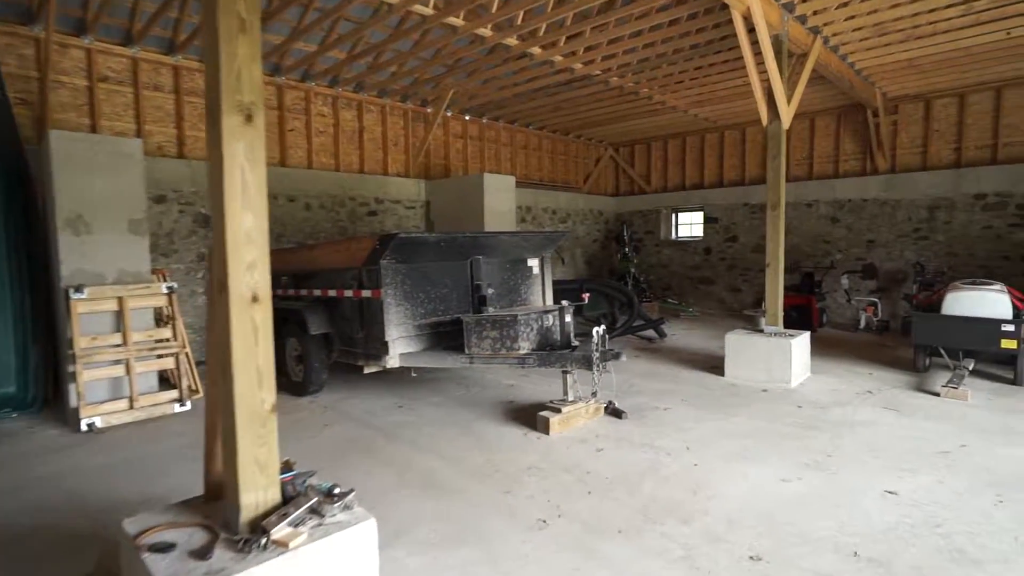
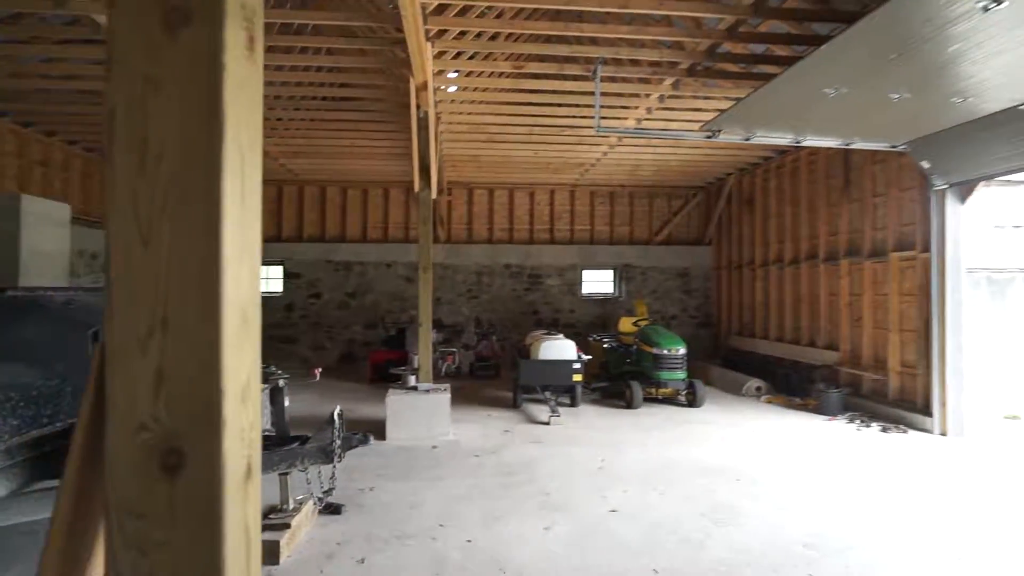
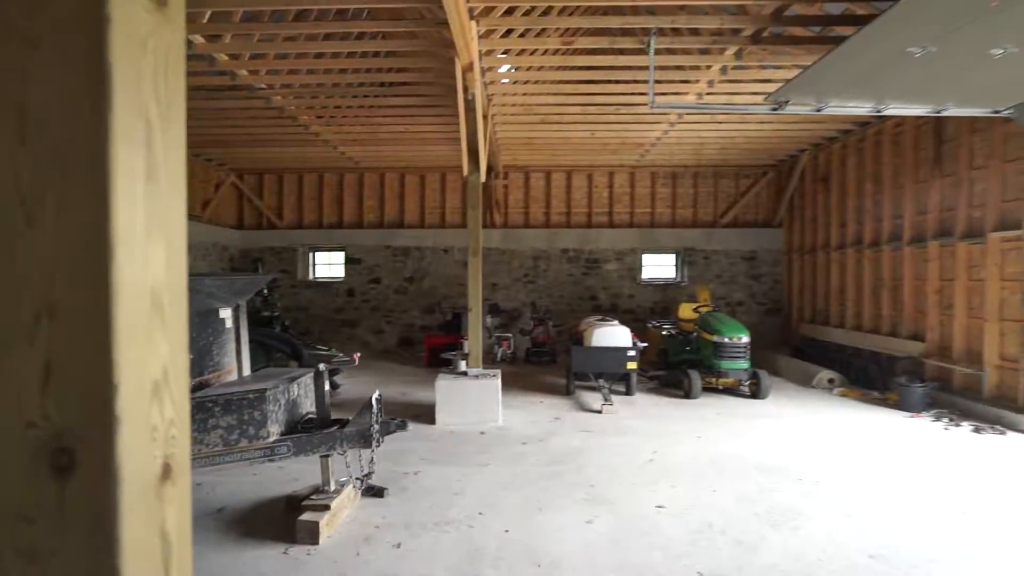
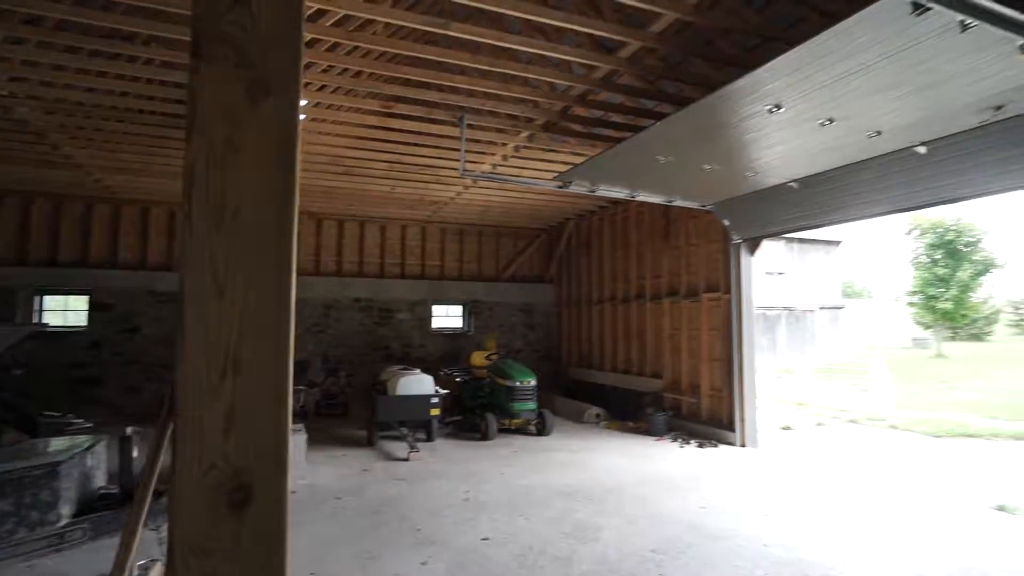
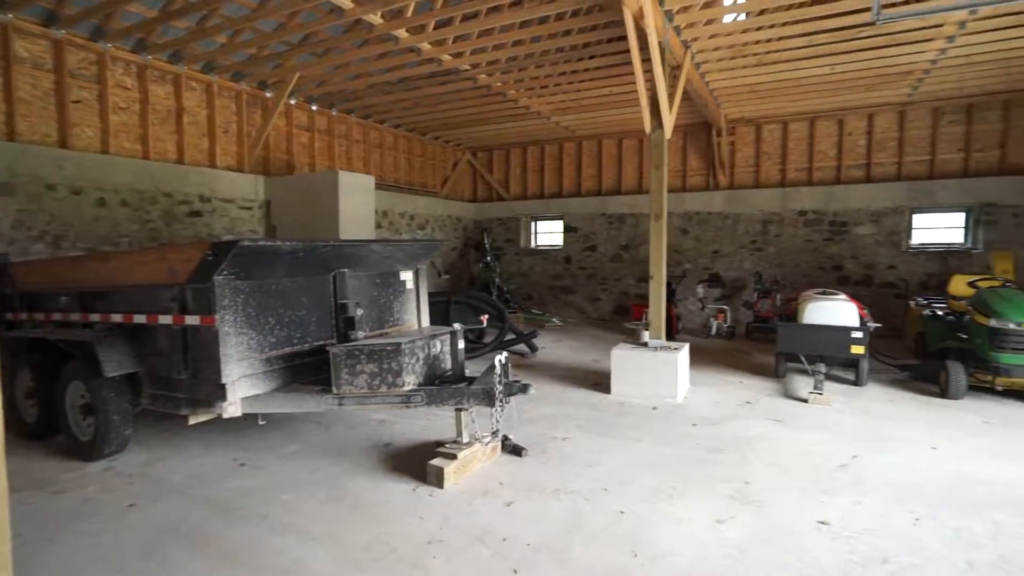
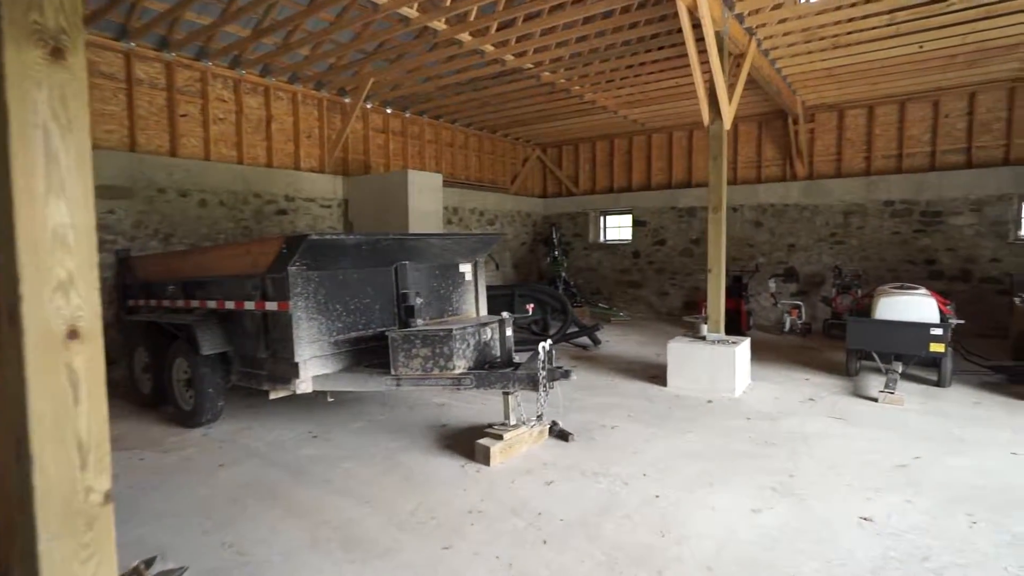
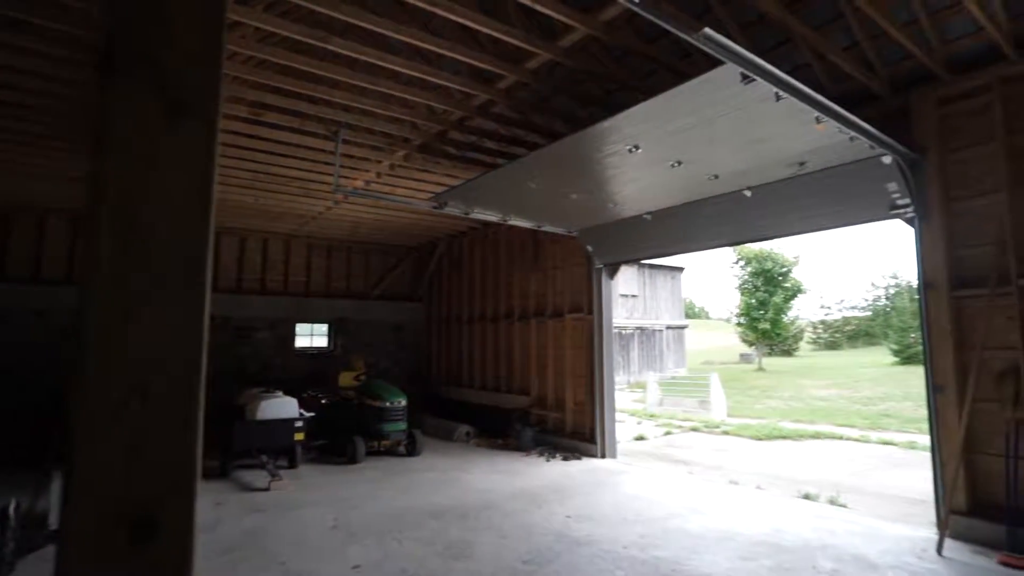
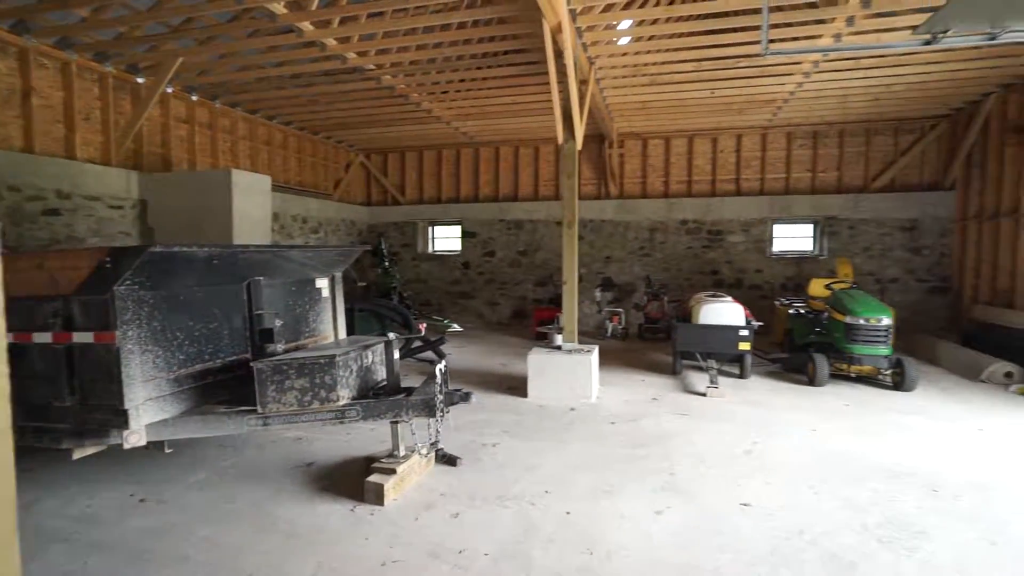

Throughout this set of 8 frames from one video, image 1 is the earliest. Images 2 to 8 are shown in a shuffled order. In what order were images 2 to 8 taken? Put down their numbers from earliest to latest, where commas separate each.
6, 5, 8, 3, 2, 4, 7
